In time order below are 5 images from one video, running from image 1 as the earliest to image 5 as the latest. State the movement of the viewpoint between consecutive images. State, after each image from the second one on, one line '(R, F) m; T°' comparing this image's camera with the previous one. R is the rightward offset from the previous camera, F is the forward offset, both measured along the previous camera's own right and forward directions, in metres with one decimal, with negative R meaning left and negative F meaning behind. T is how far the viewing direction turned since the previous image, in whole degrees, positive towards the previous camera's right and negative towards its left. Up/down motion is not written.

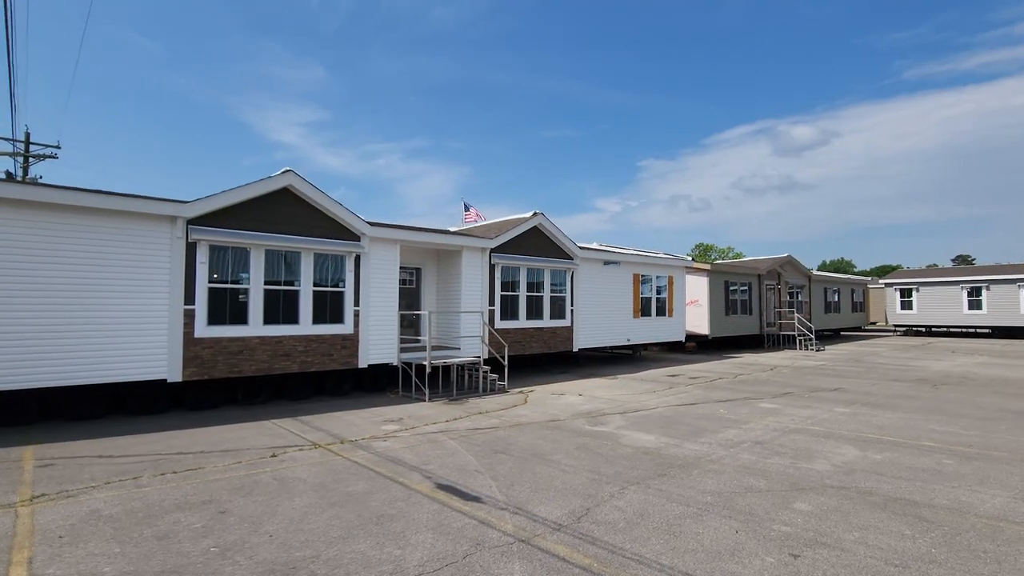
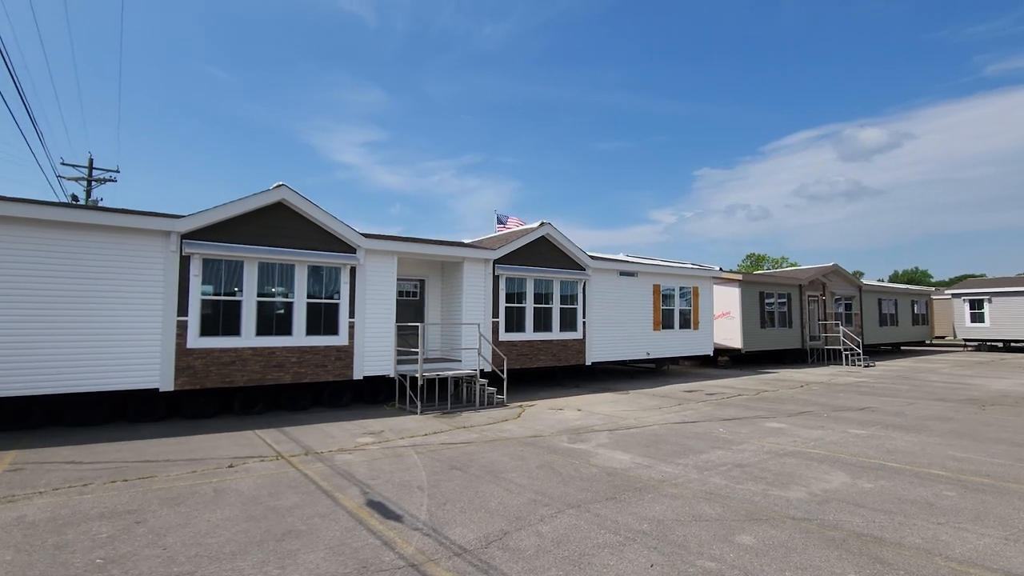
(+1.4, +0.3) m; -6°
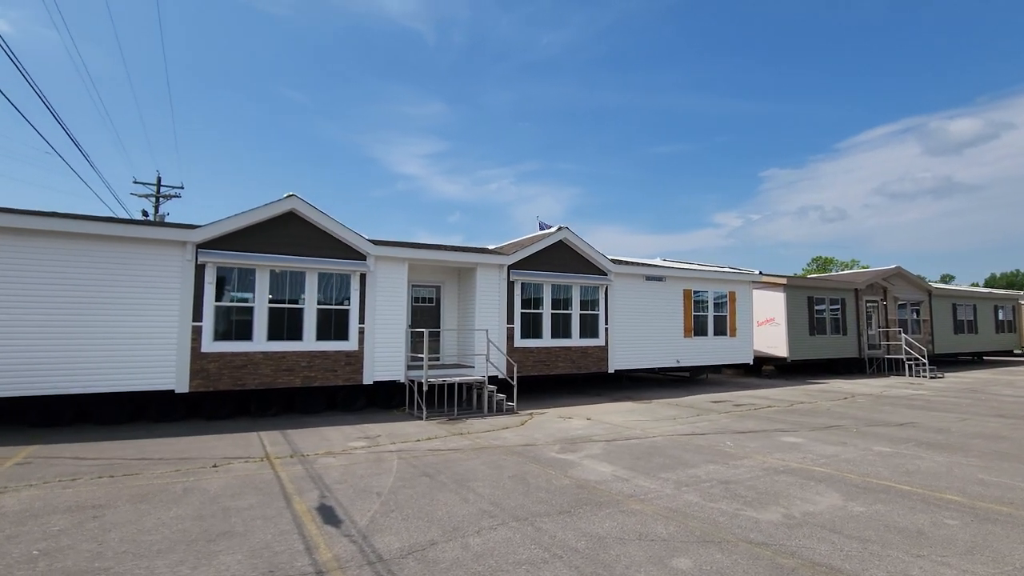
(+1.2, +0.2) m; -6°
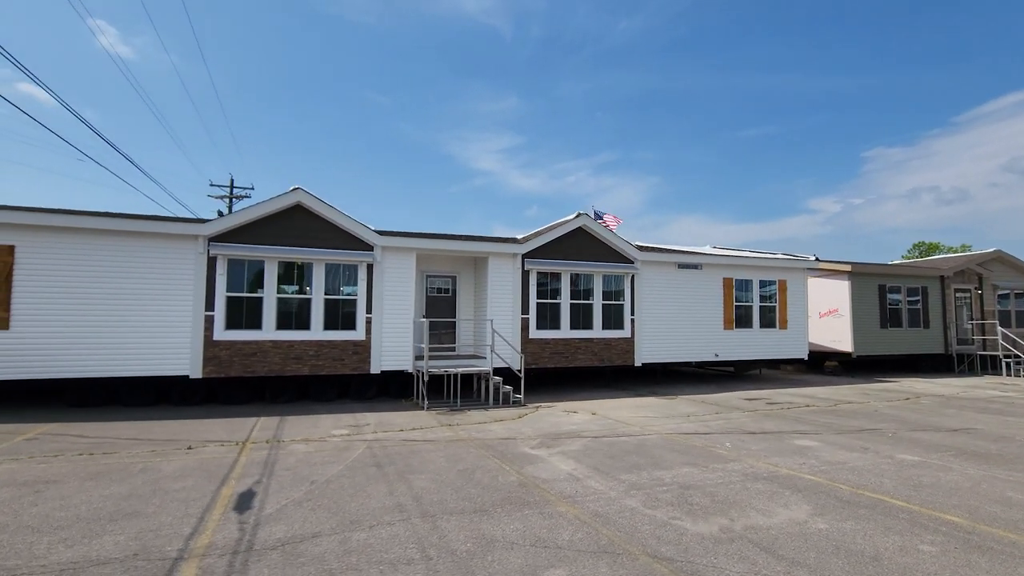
(+1.7, +0.5) m; -8°
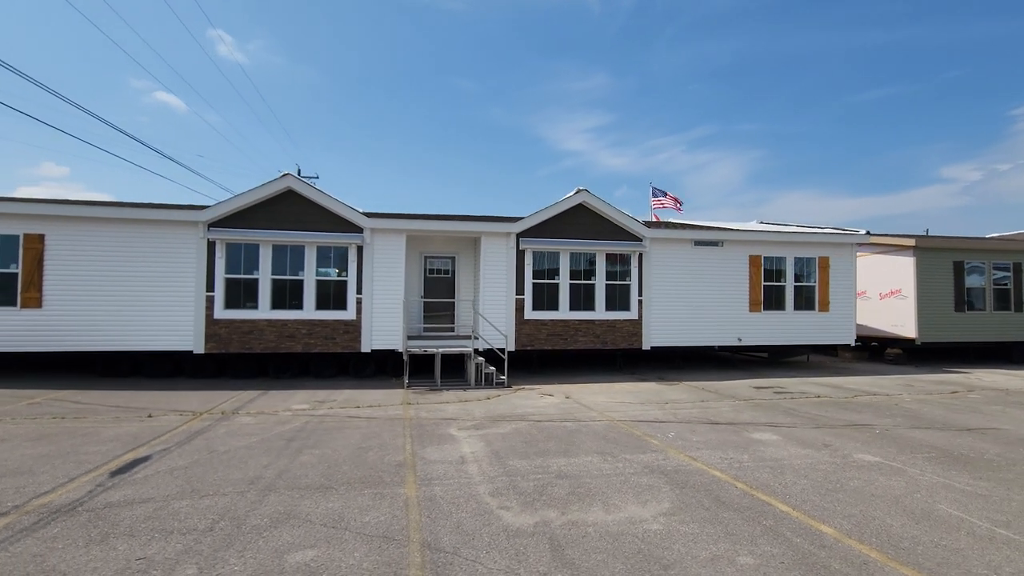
(+2.5, +0.5) m; -10°
